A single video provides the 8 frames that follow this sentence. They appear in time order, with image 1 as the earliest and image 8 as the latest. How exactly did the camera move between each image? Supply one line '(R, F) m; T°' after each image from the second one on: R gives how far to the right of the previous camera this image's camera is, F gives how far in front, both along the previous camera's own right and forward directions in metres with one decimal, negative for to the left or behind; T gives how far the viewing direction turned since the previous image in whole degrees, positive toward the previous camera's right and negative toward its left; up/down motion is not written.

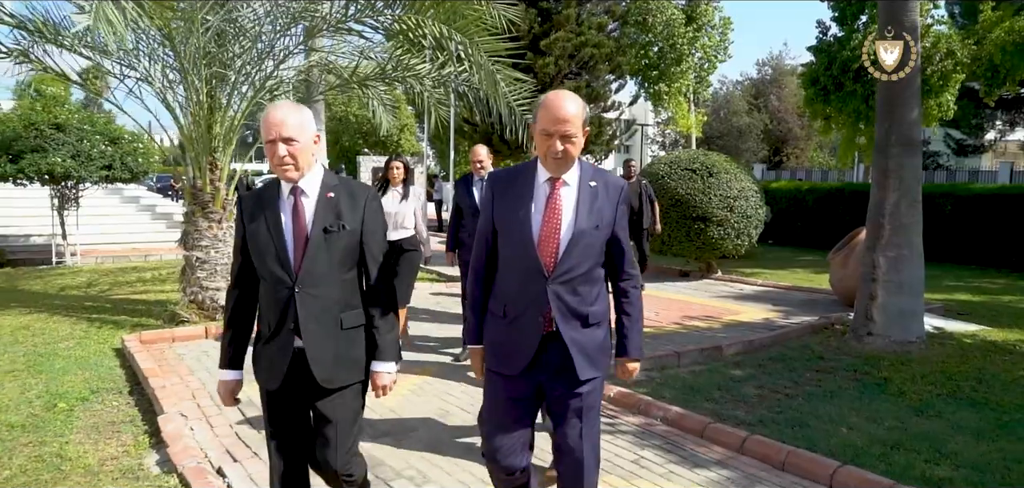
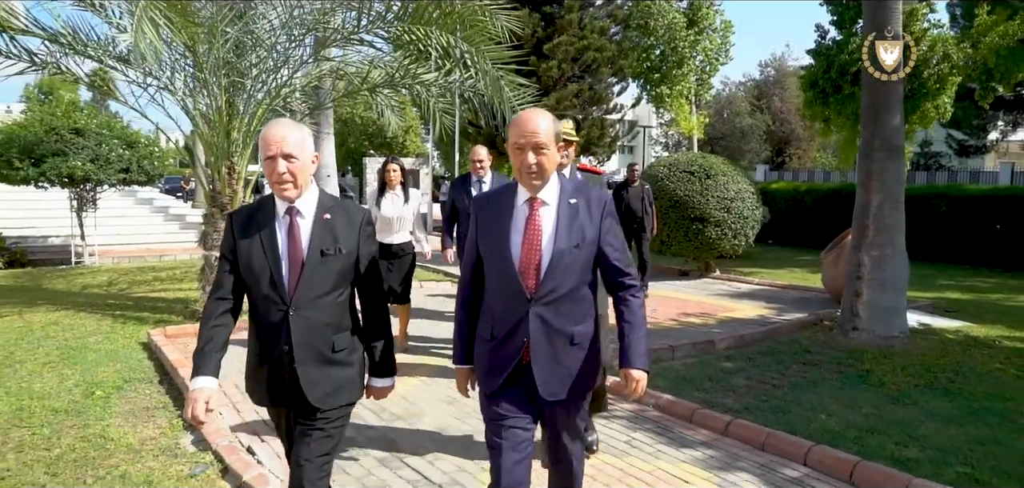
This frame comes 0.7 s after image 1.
(0.0, -0.4) m; 0°
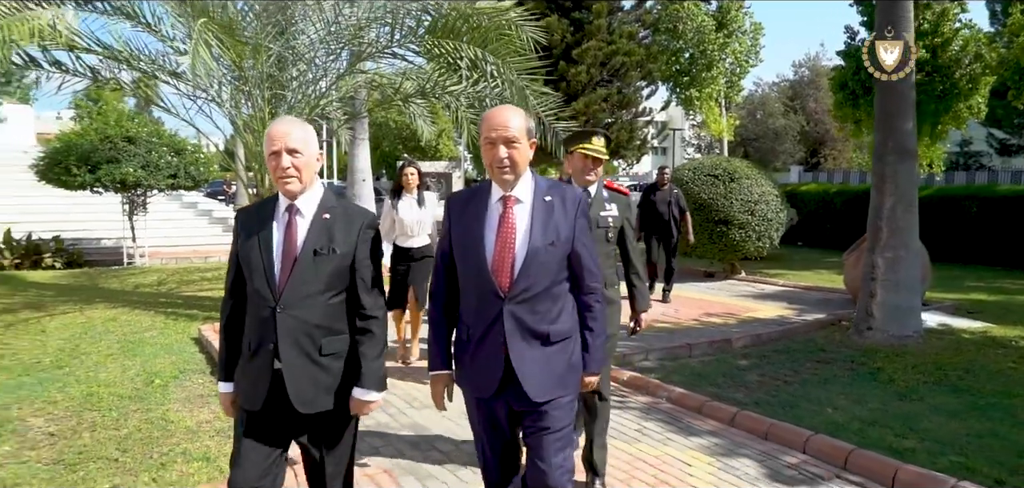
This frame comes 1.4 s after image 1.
(+0.1, -0.4) m; -3°
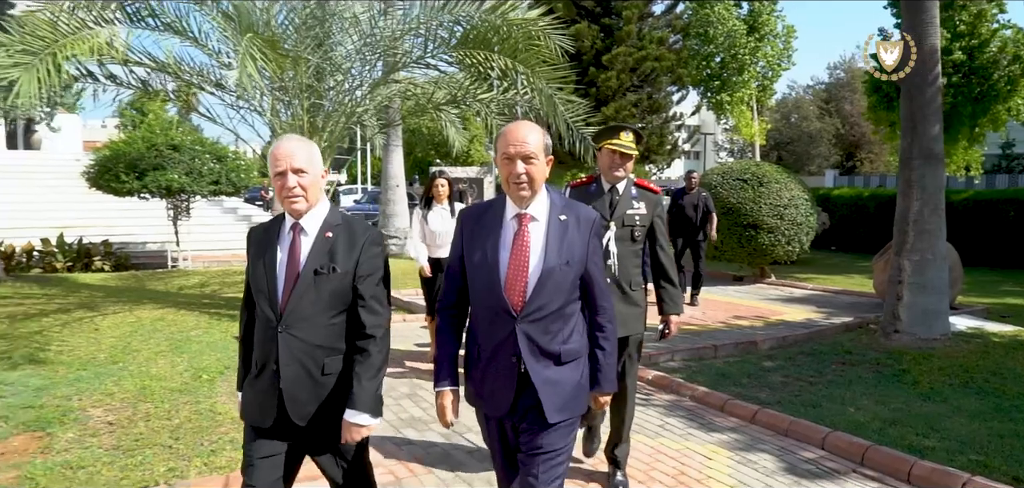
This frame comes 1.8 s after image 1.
(0.0, -0.2) m; -3°
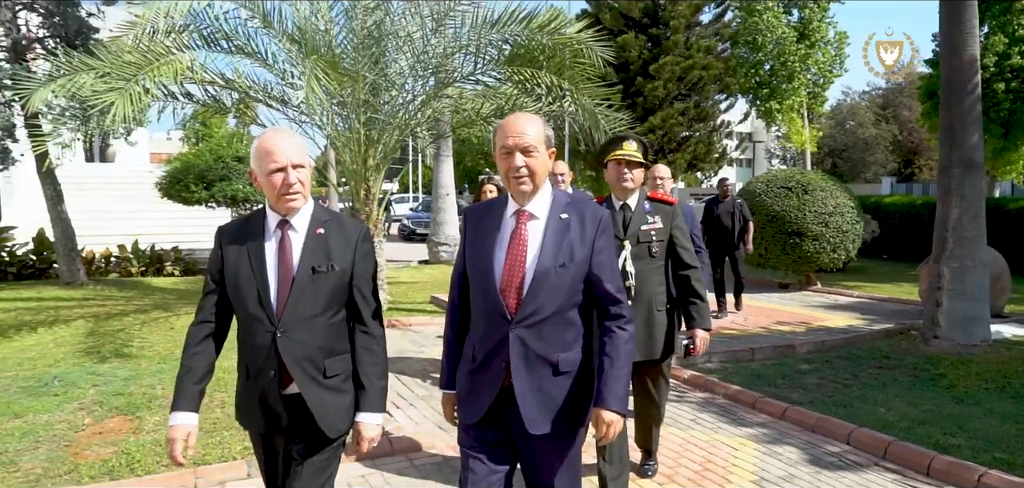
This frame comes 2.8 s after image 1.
(+0.1, -0.4) m; -4°
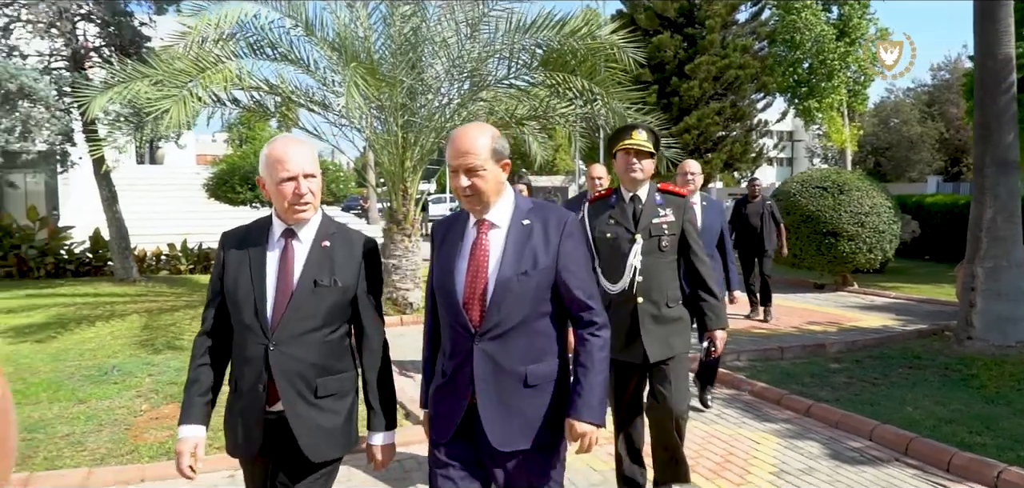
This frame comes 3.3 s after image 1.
(+0.1, -0.2) m; -3°
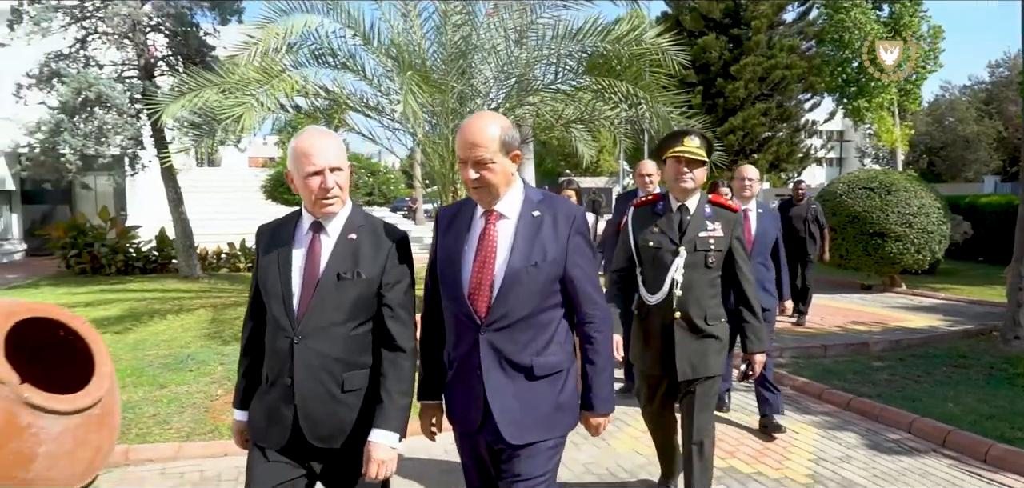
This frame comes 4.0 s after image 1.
(0.0, -0.3) m; -3°
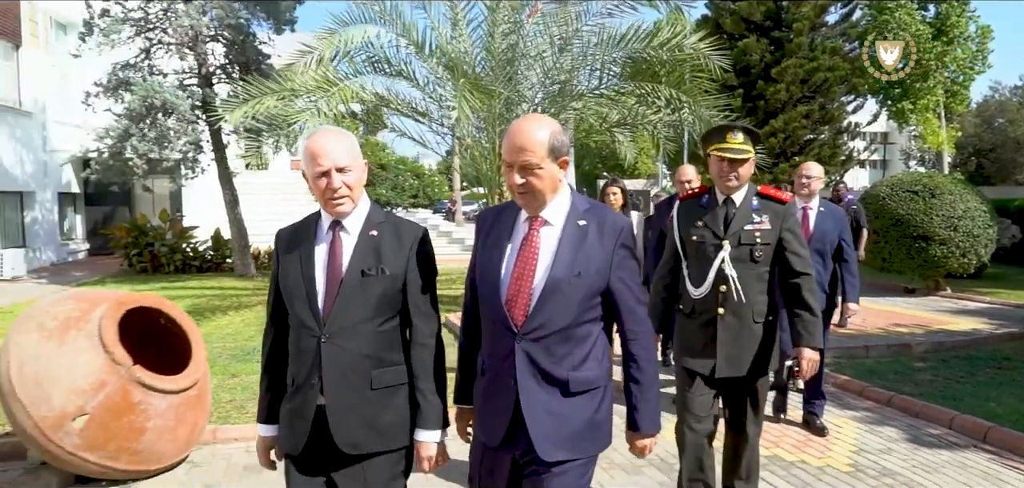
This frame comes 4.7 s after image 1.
(-0.1, -0.3) m; -3°
